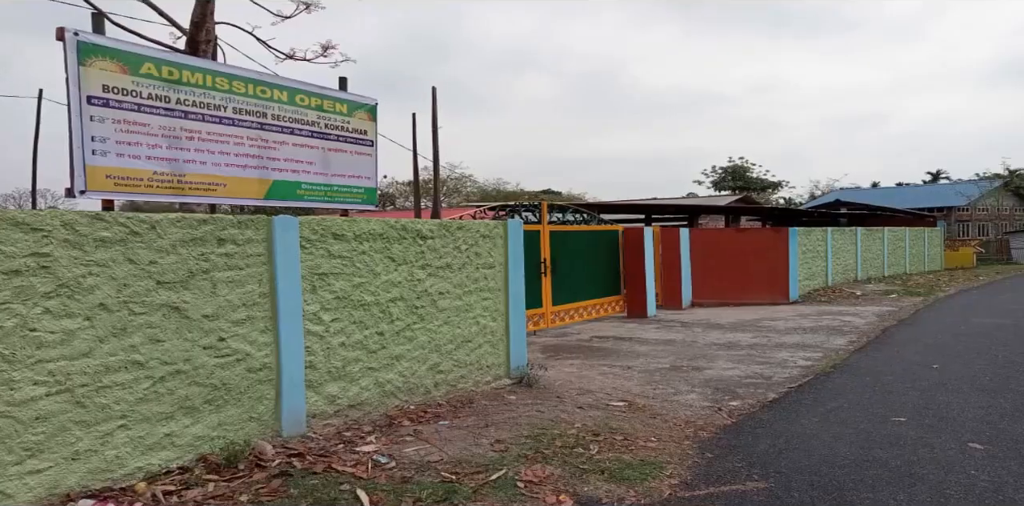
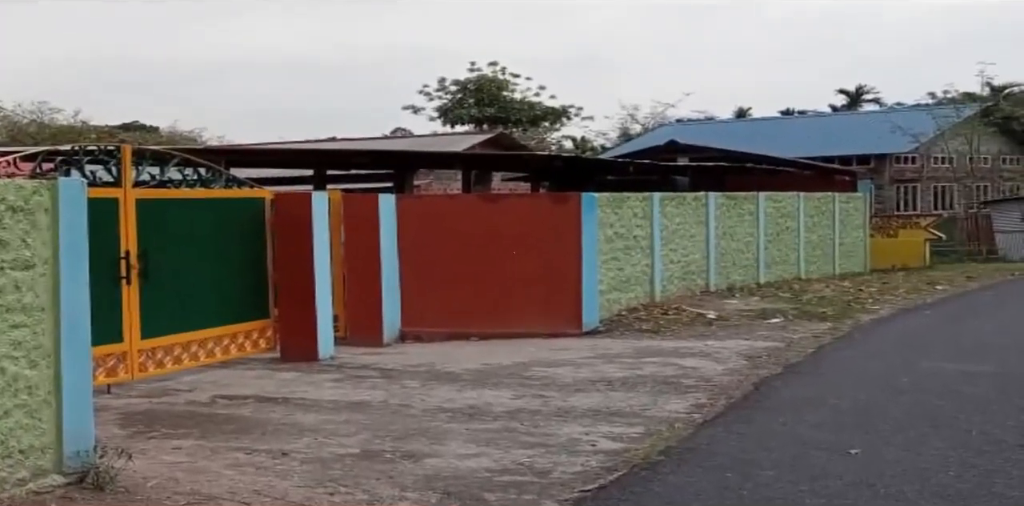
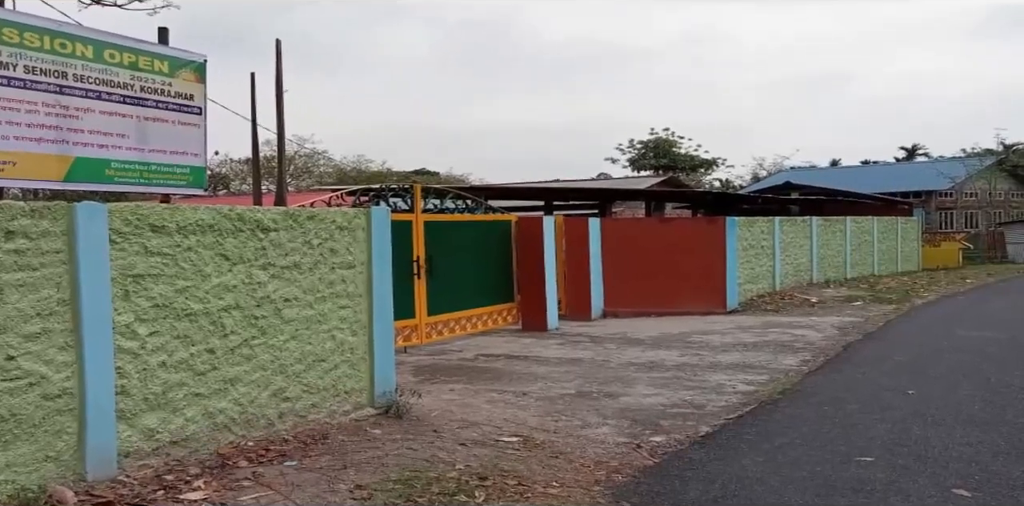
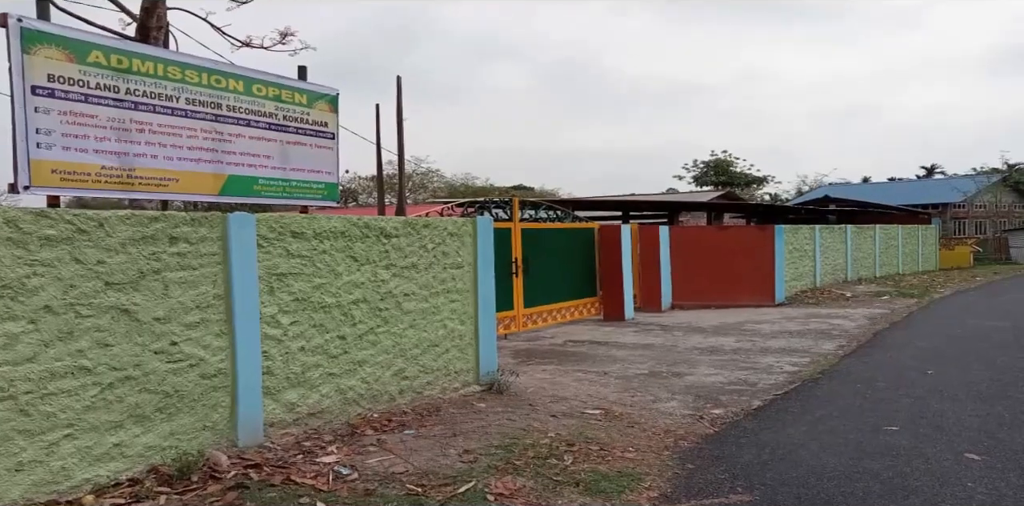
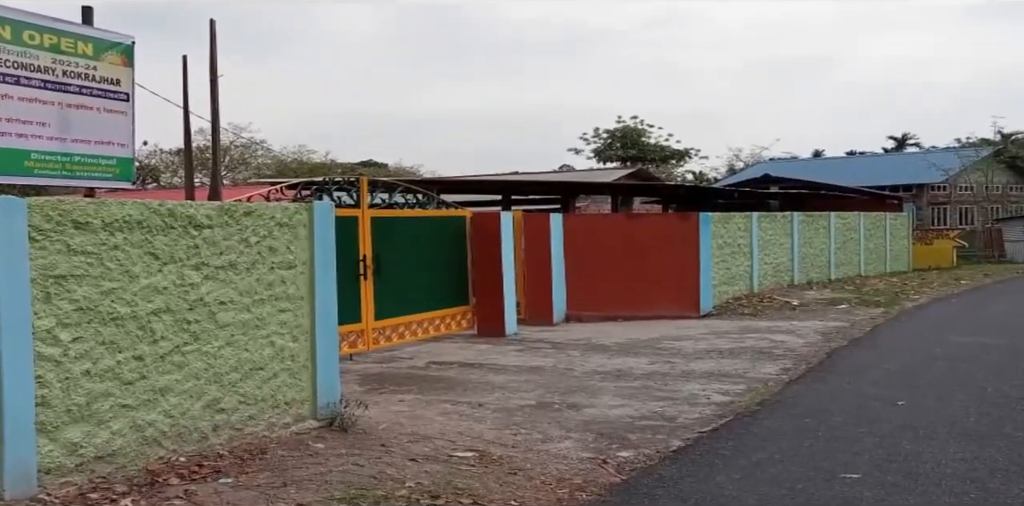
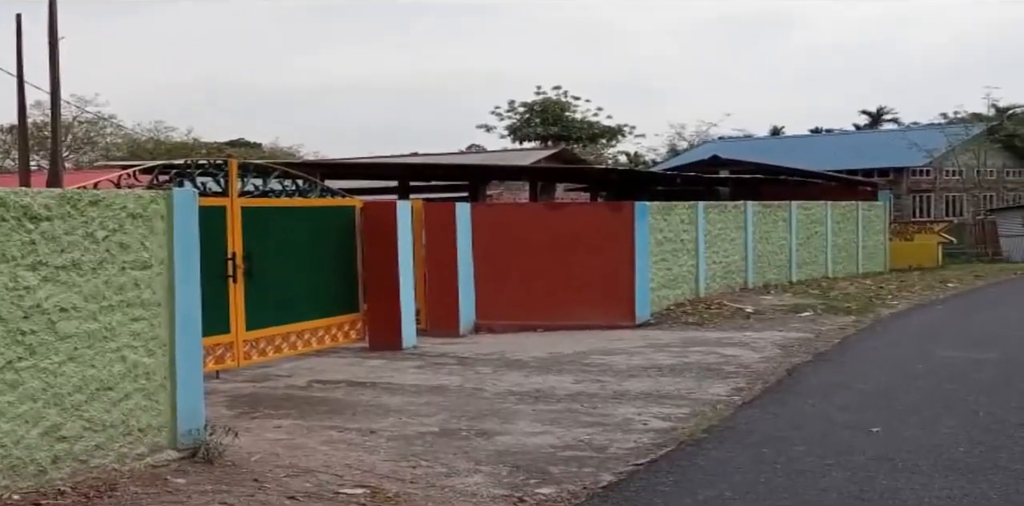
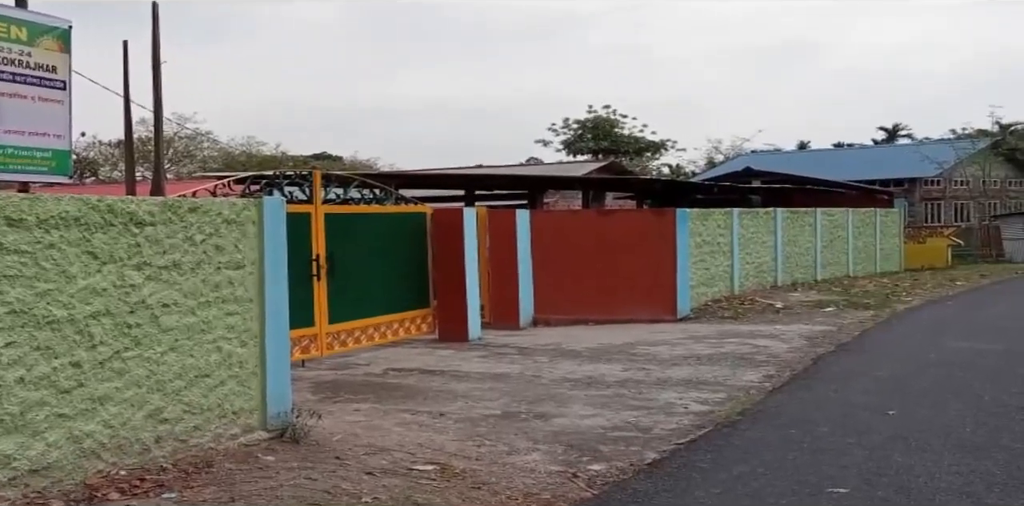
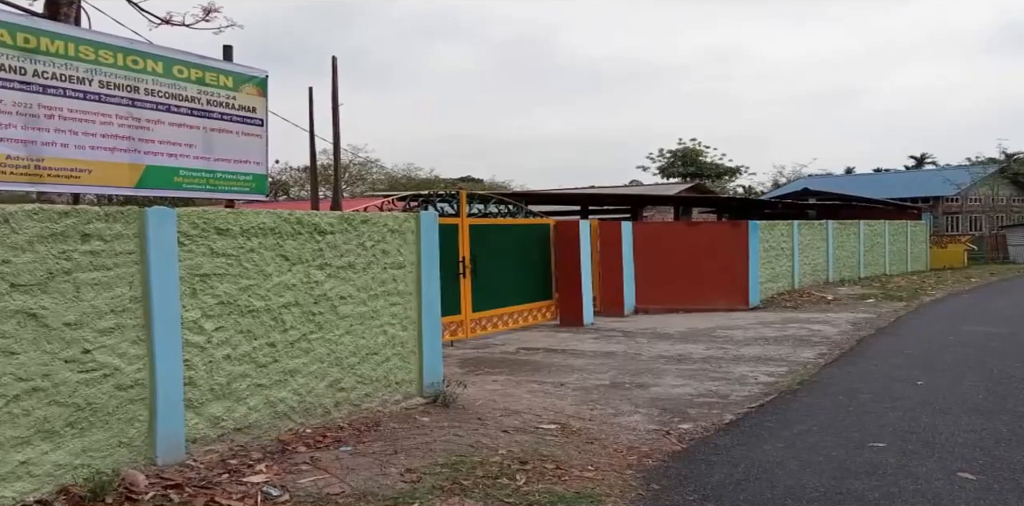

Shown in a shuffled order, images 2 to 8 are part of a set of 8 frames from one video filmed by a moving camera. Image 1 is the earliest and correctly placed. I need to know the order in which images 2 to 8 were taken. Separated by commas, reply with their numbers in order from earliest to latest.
4, 8, 3, 5, 7, 6, 2
